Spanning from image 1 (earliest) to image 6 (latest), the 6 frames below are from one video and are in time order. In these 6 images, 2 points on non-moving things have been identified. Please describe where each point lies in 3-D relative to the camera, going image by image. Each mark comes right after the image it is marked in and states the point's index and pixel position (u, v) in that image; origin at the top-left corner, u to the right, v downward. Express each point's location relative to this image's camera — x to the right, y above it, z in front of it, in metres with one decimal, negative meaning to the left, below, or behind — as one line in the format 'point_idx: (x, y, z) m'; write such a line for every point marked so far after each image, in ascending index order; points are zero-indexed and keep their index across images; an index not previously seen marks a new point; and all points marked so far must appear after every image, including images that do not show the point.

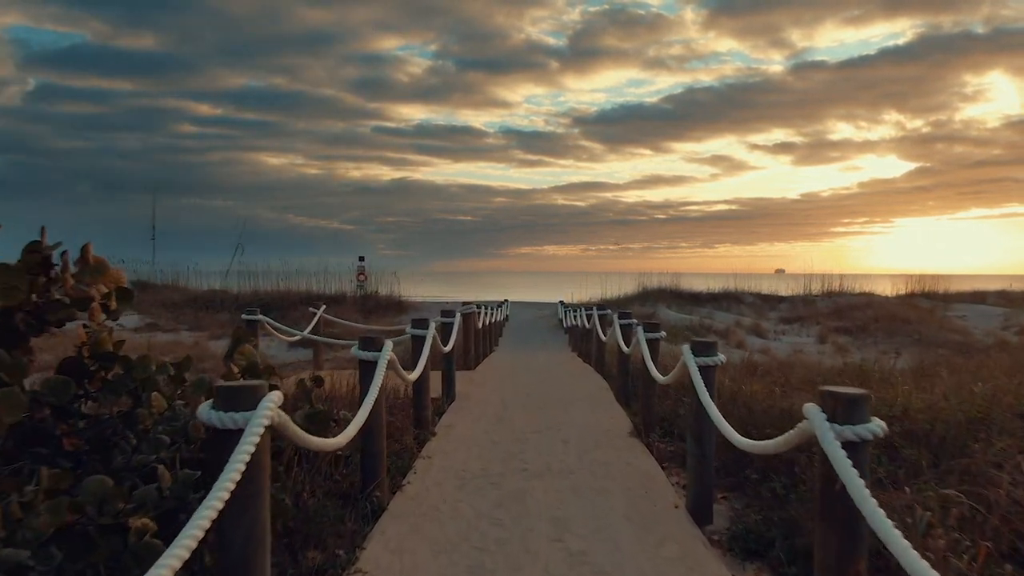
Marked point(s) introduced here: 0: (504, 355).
0: (-0.1, -1.2, +14.5) m
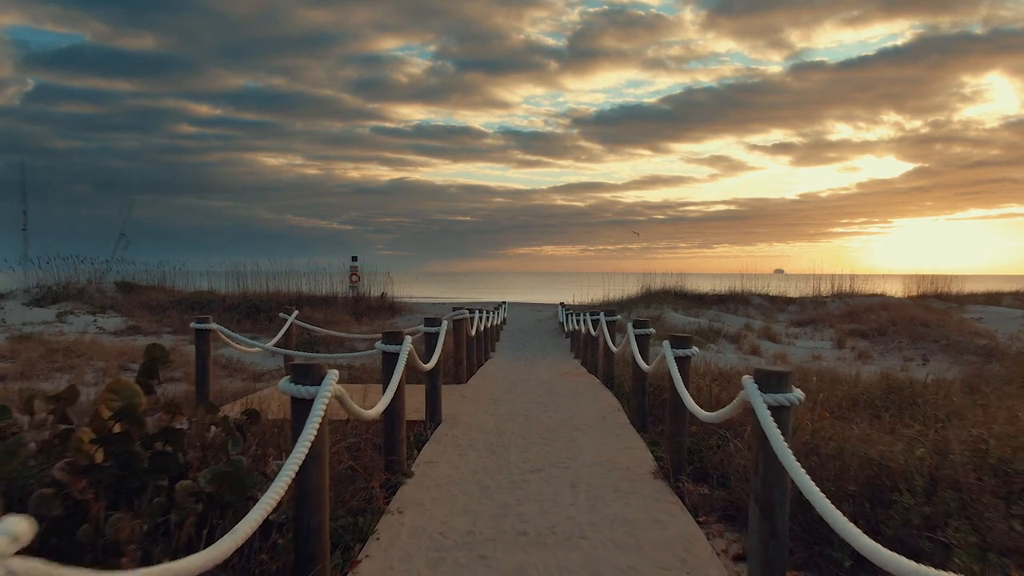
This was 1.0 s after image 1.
0: (-0.2, -1.3, +13.2) m
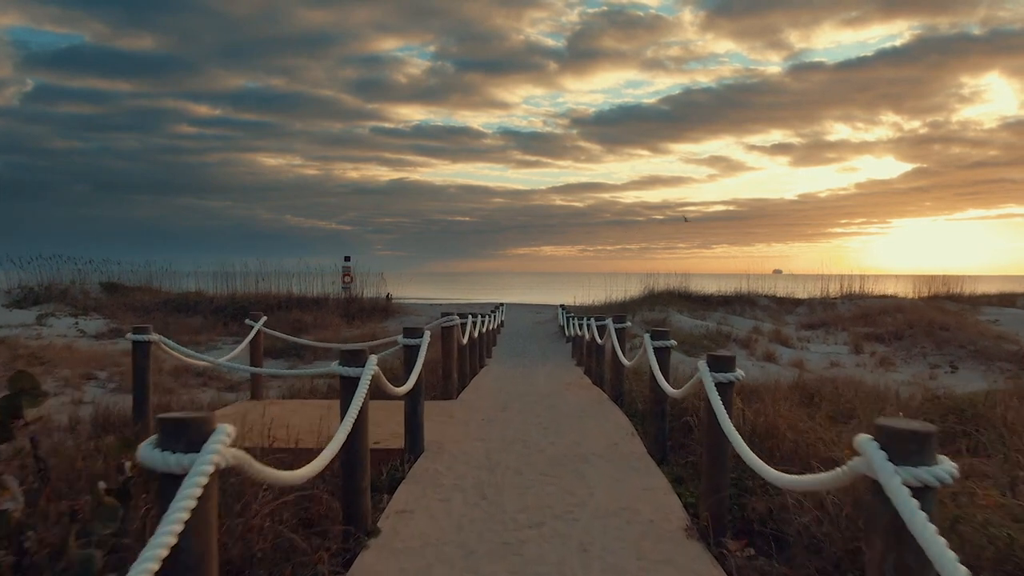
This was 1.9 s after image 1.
0: (-0.2, -1.3, +12.1) m
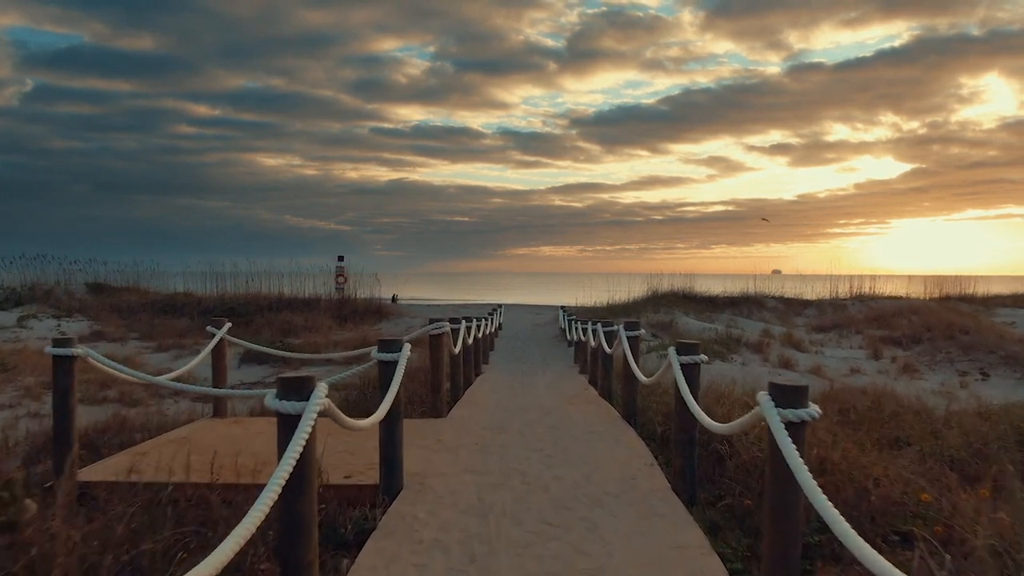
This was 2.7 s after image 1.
0: (-0.3, -1.3, +11.1) m
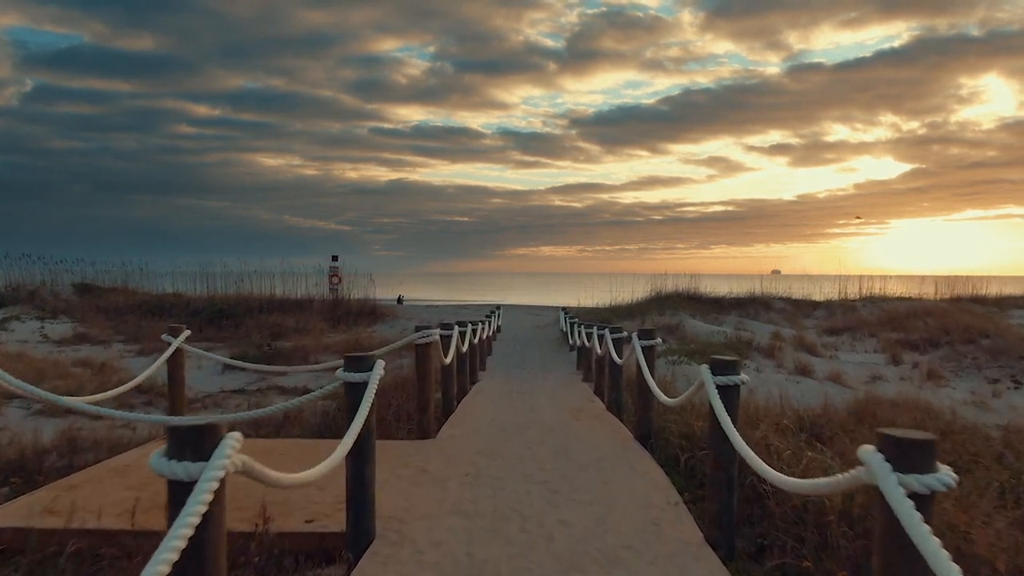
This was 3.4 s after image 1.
0: (-0.3, -1.3, +10.2) m
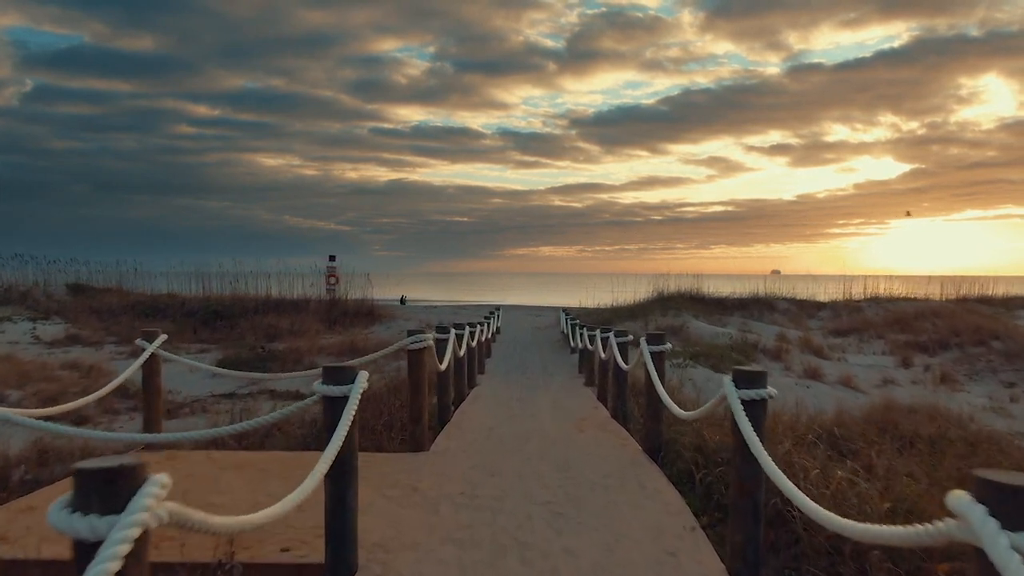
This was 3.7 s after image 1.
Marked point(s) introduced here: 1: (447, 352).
0: (-0.3, -1.3, +9.7) m
1: (-0.7, -0.6, +8.0) m
